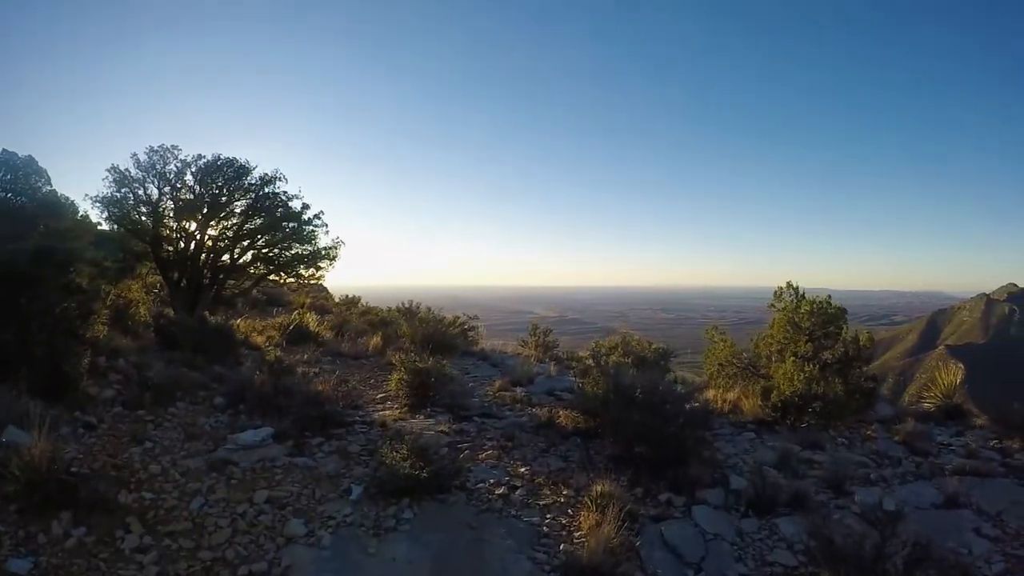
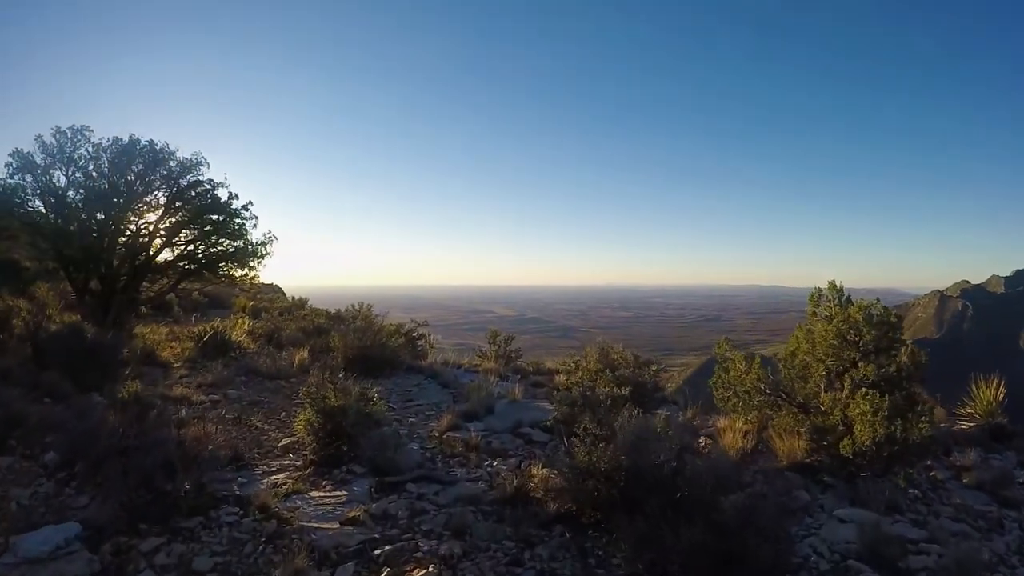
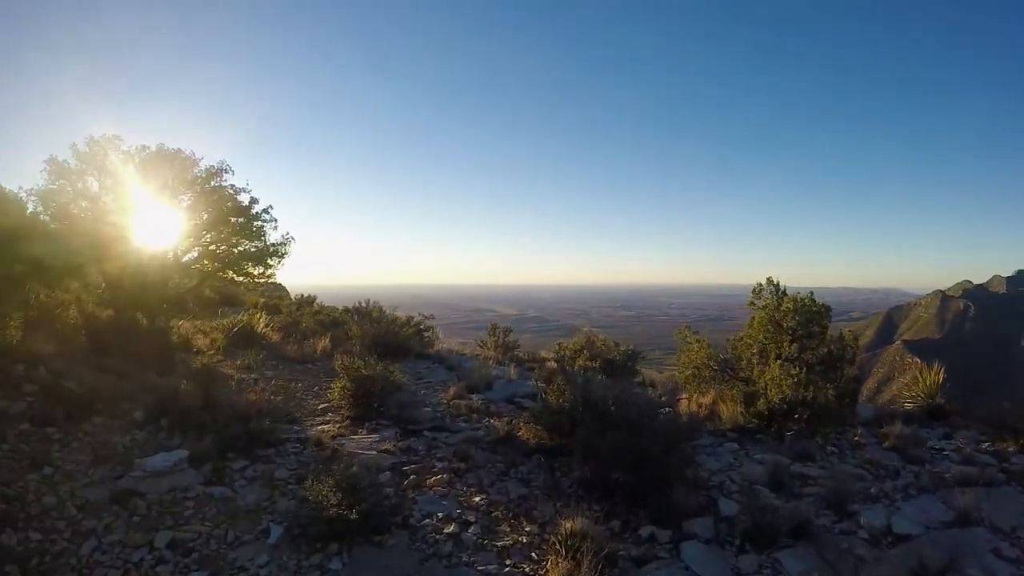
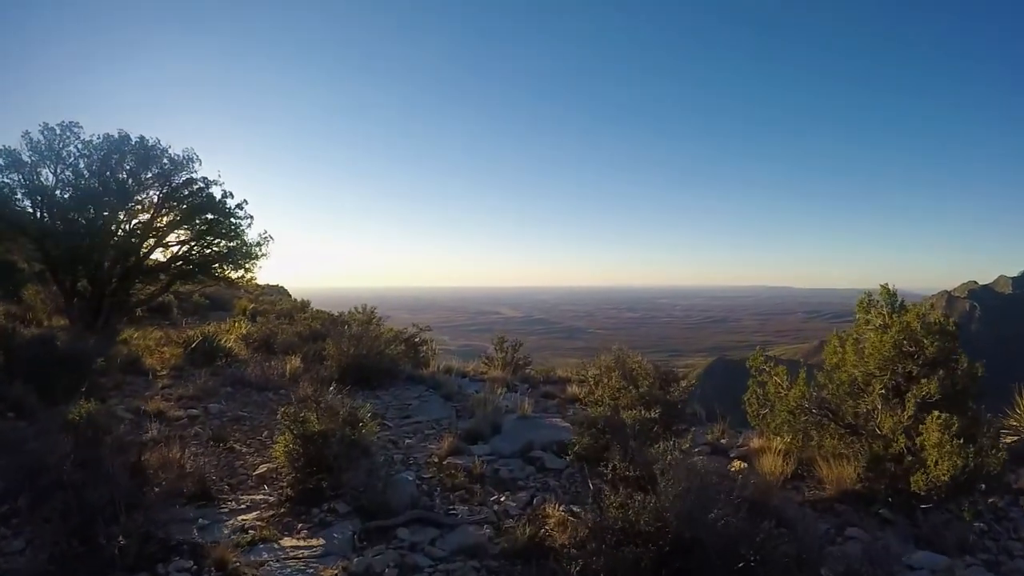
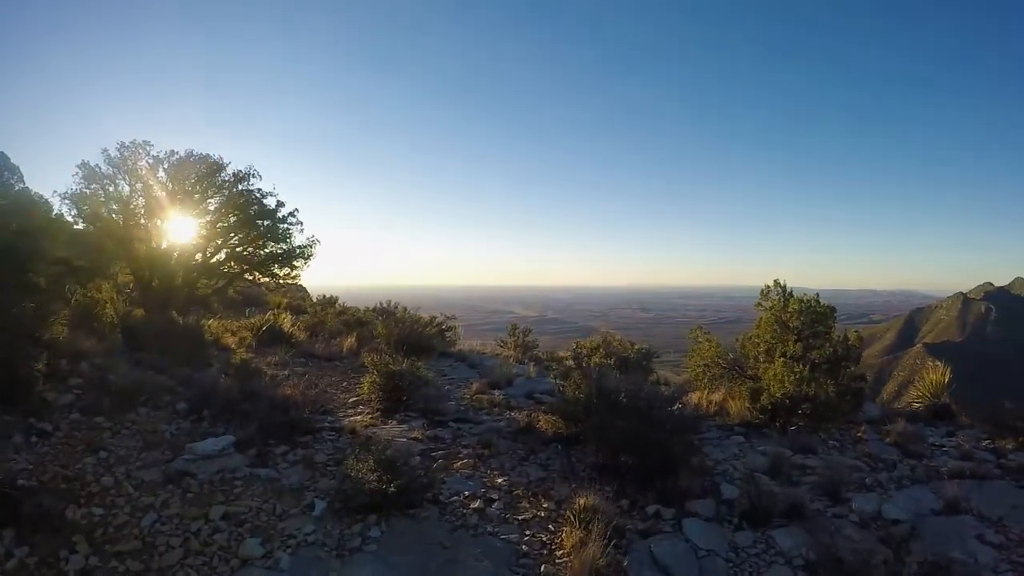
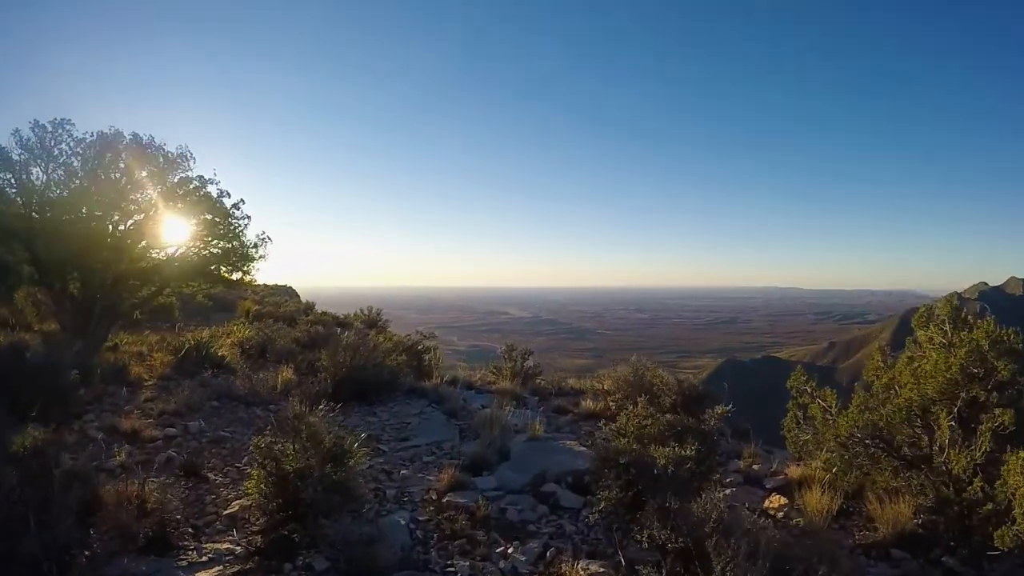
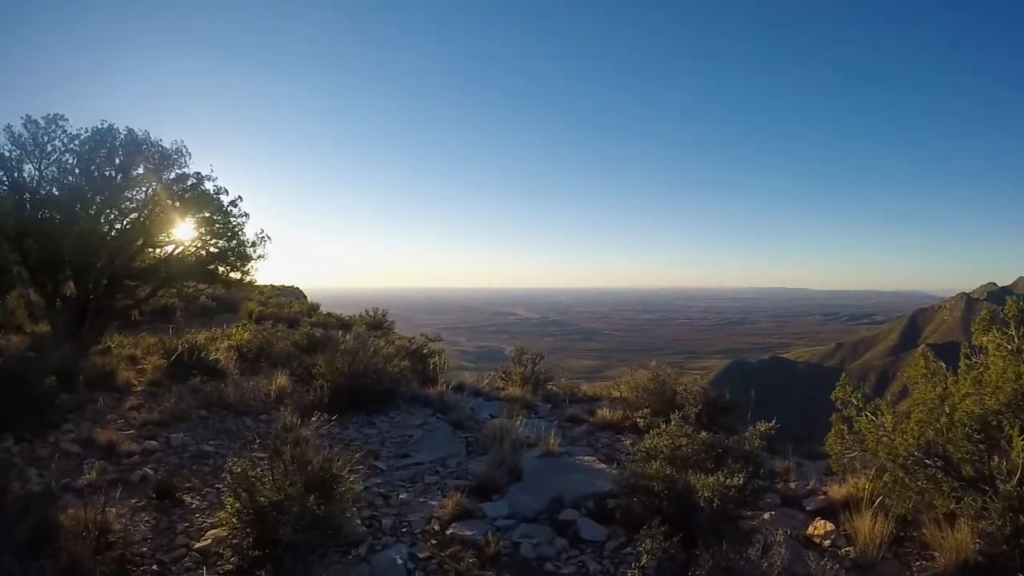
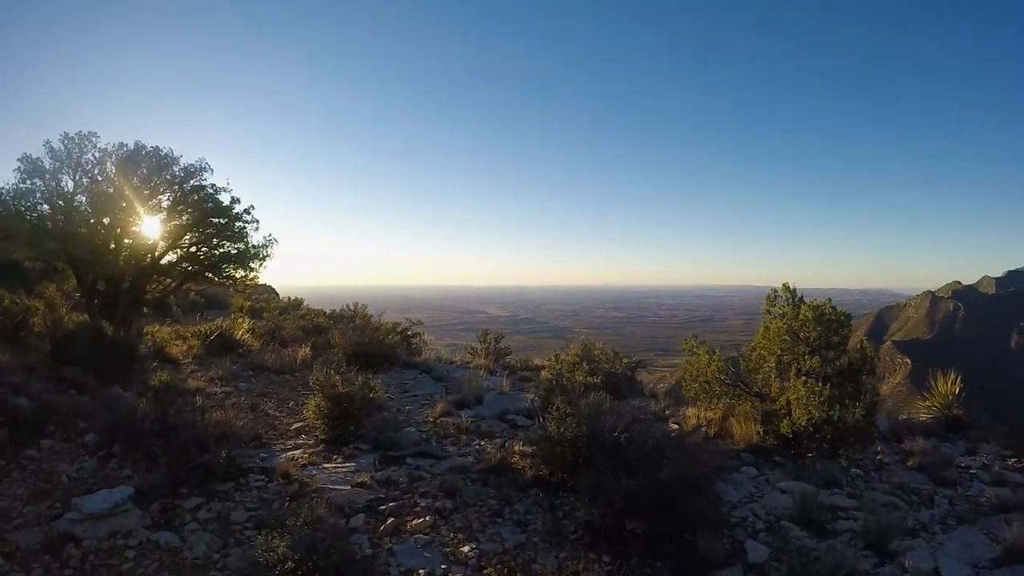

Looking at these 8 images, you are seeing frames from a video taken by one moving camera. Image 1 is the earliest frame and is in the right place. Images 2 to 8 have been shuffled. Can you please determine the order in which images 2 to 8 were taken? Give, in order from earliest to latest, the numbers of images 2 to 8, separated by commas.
5, 3, 8, 2, 4, 6, 7
